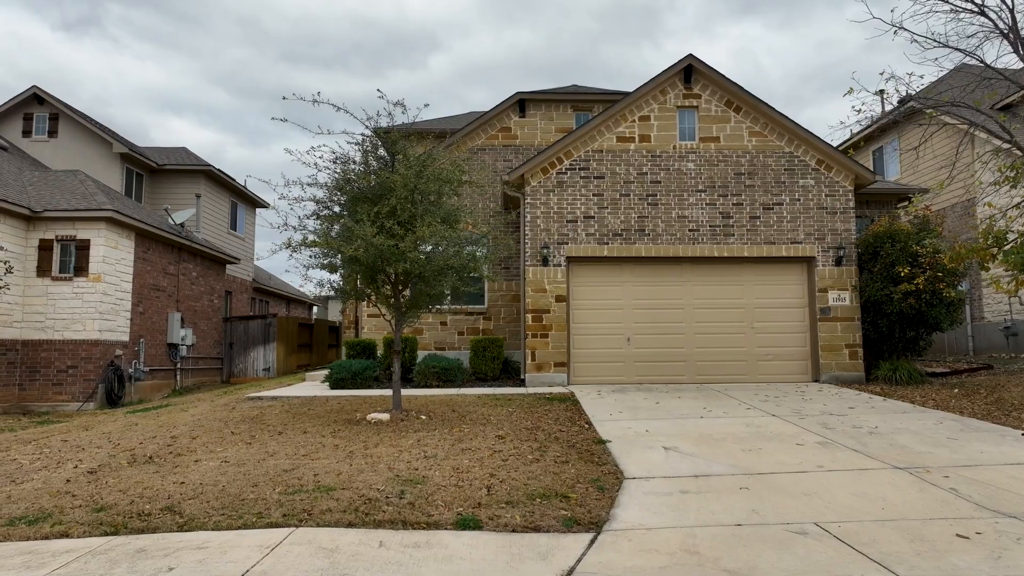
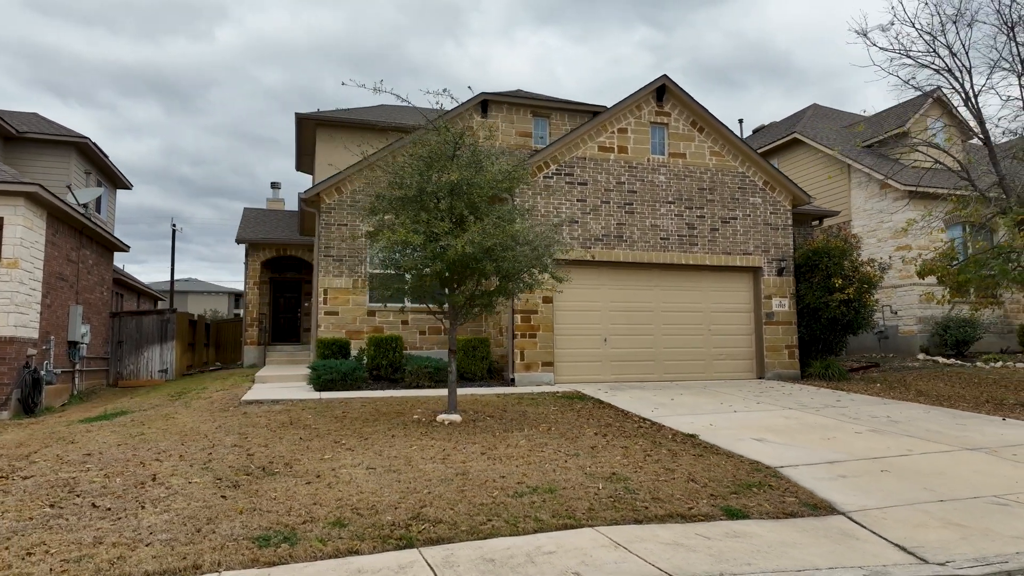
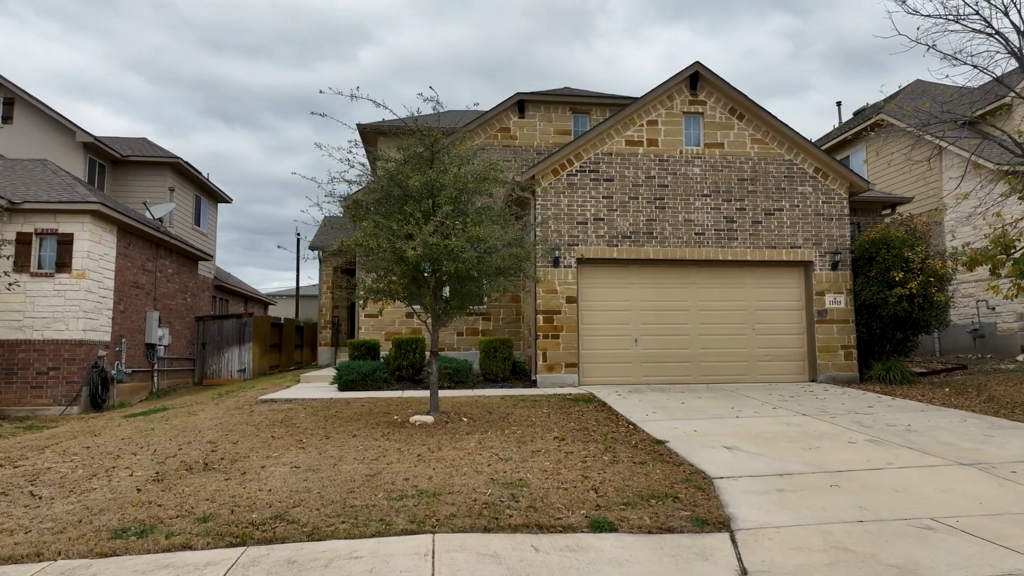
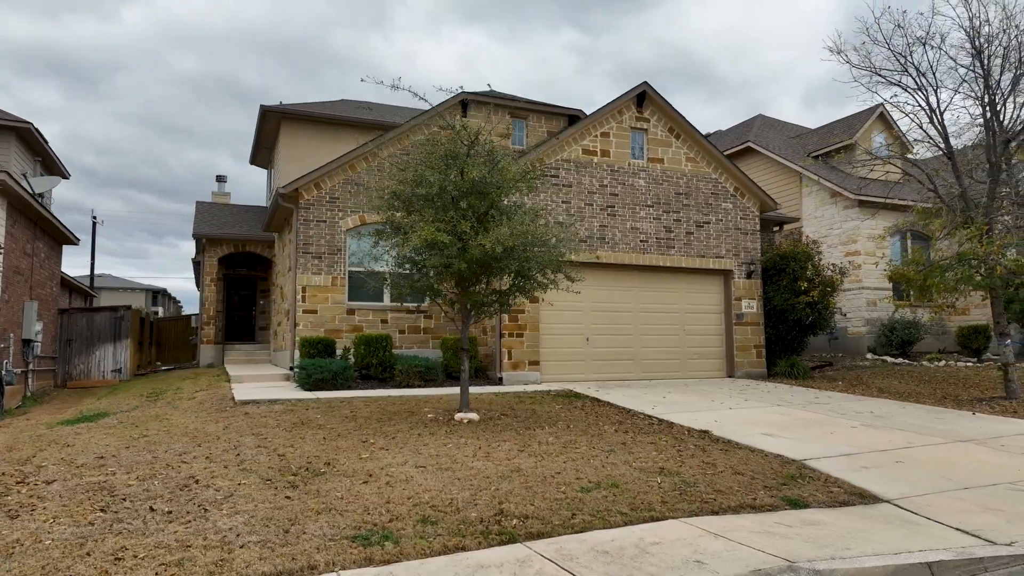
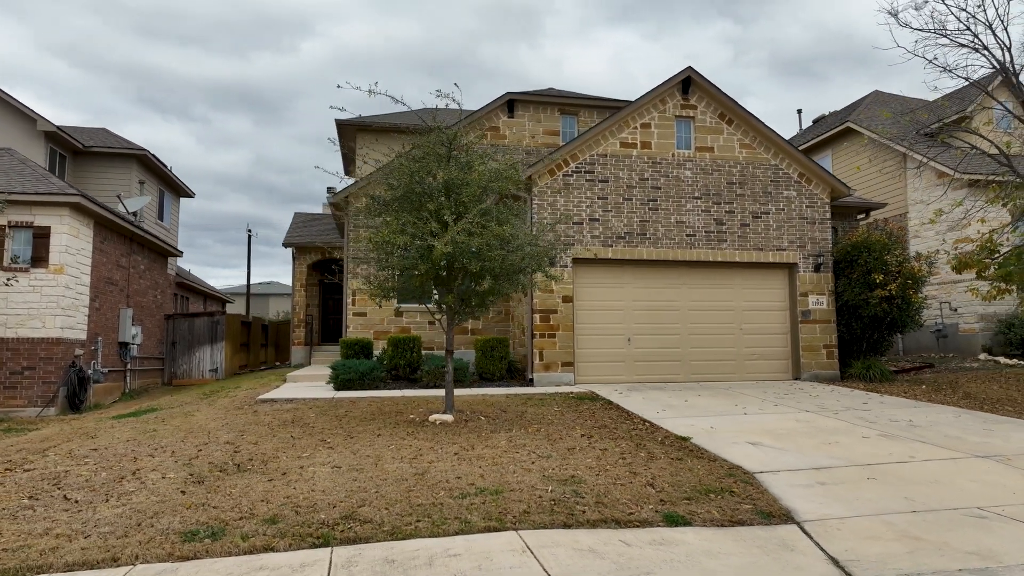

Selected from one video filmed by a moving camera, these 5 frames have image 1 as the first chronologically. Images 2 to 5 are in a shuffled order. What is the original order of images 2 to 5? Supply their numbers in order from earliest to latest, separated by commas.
3, 5, 2, 4
